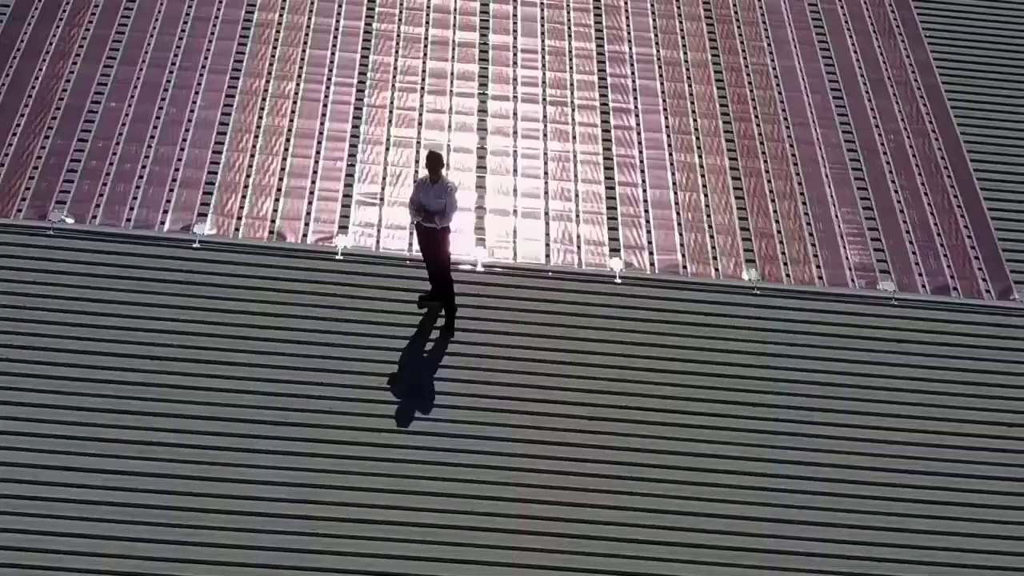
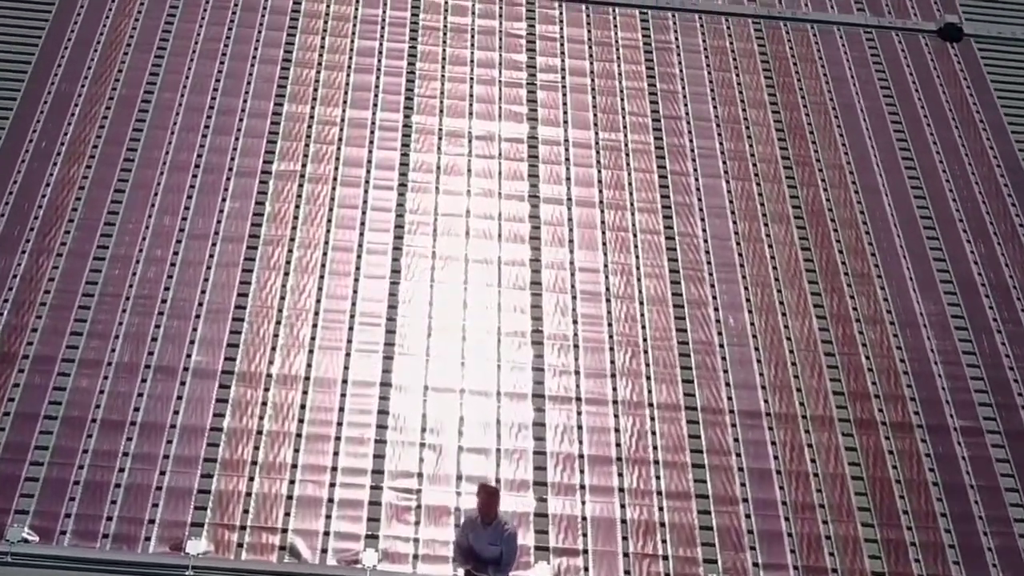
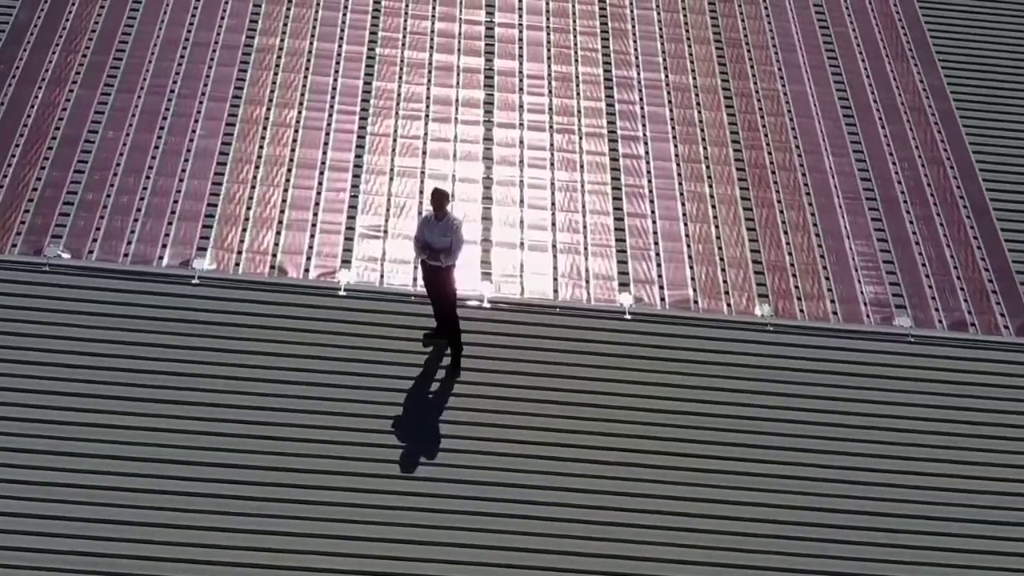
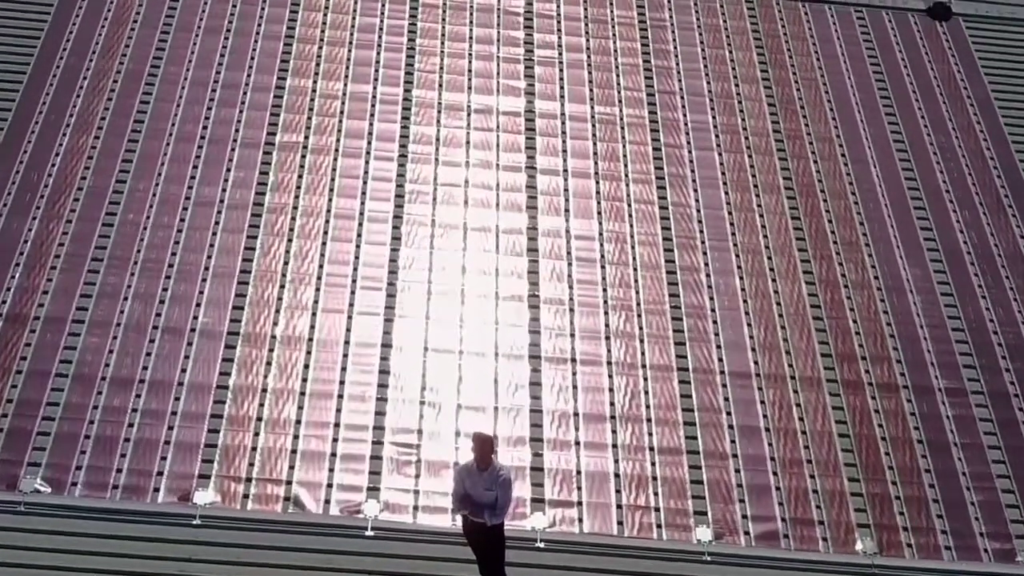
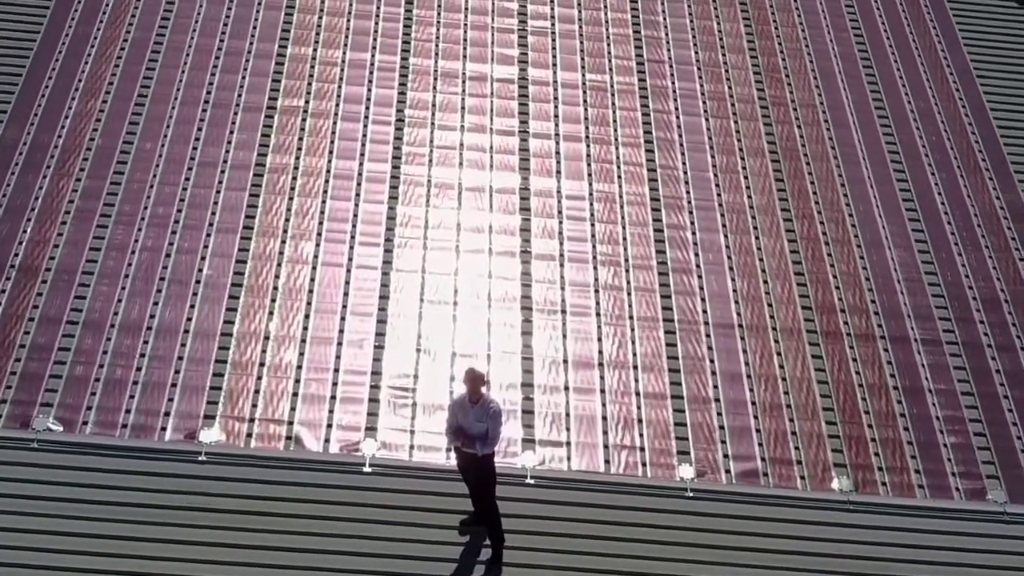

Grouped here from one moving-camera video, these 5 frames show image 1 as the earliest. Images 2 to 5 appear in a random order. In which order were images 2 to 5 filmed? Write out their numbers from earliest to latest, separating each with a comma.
3, 5, 4, 2
